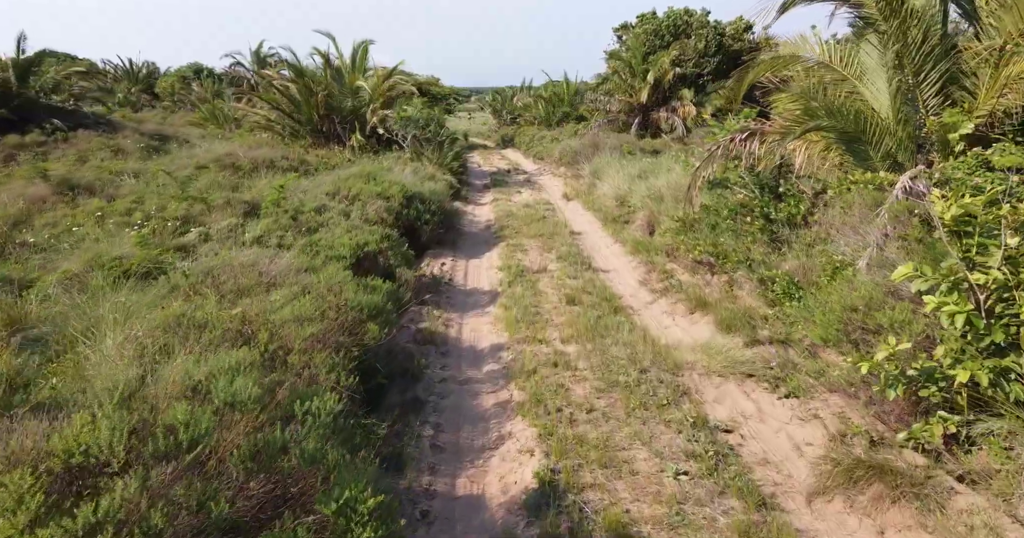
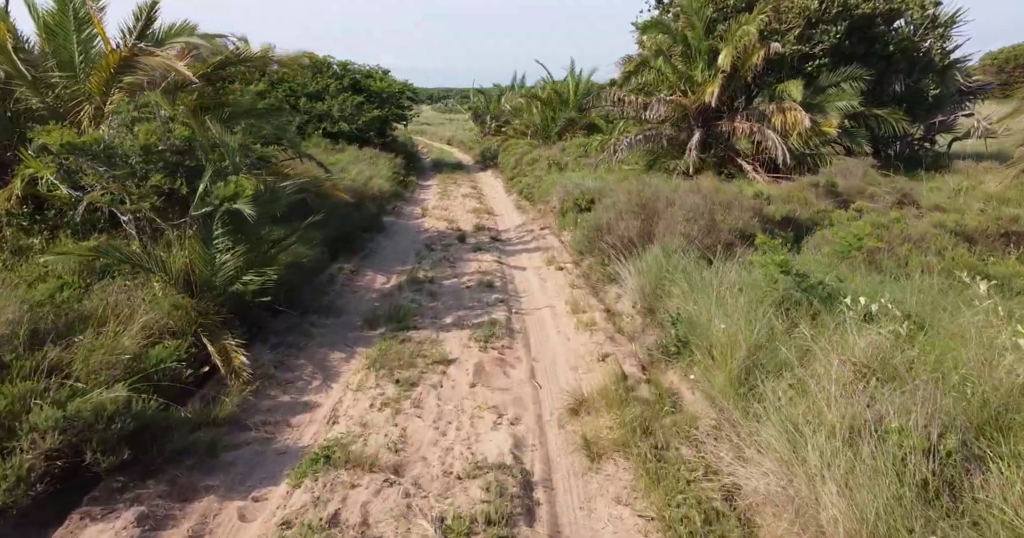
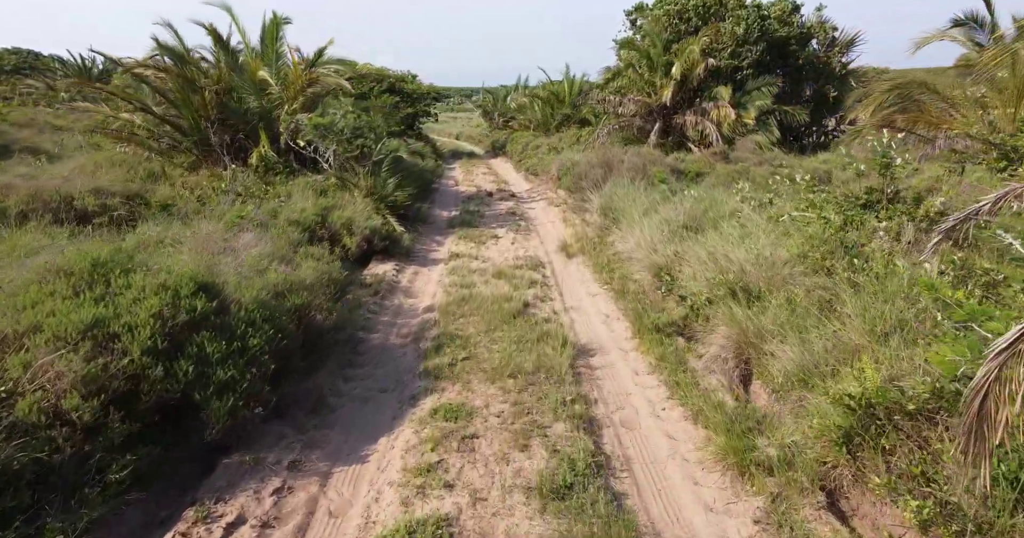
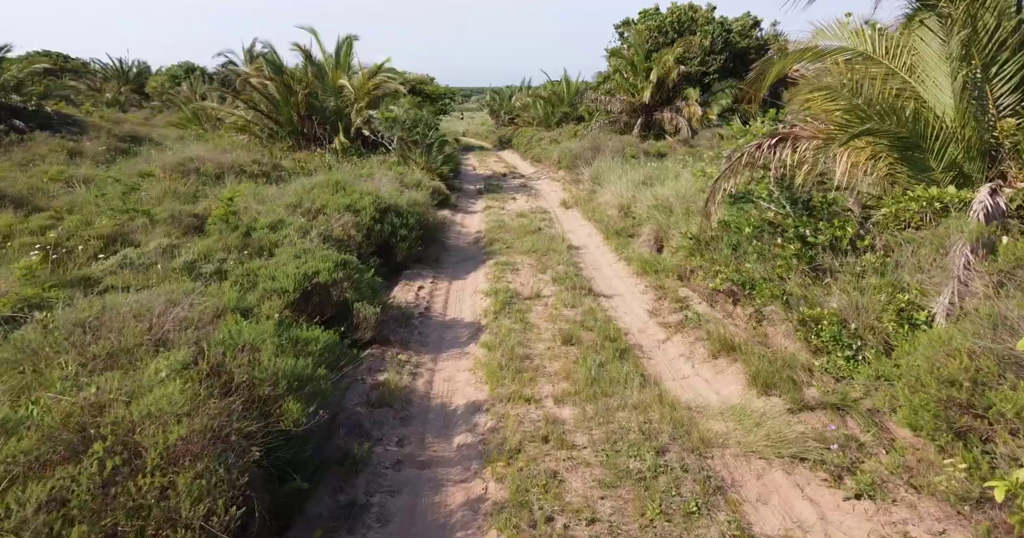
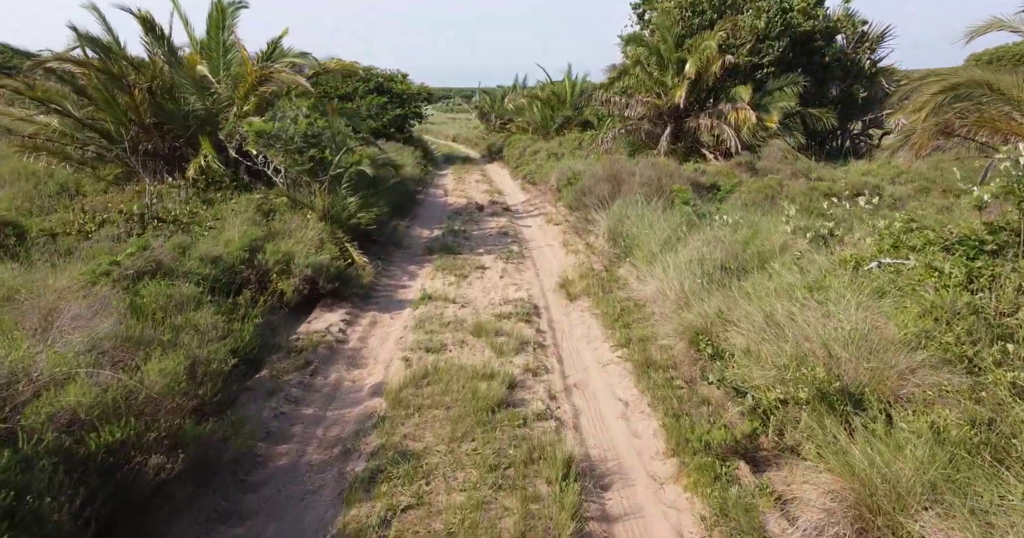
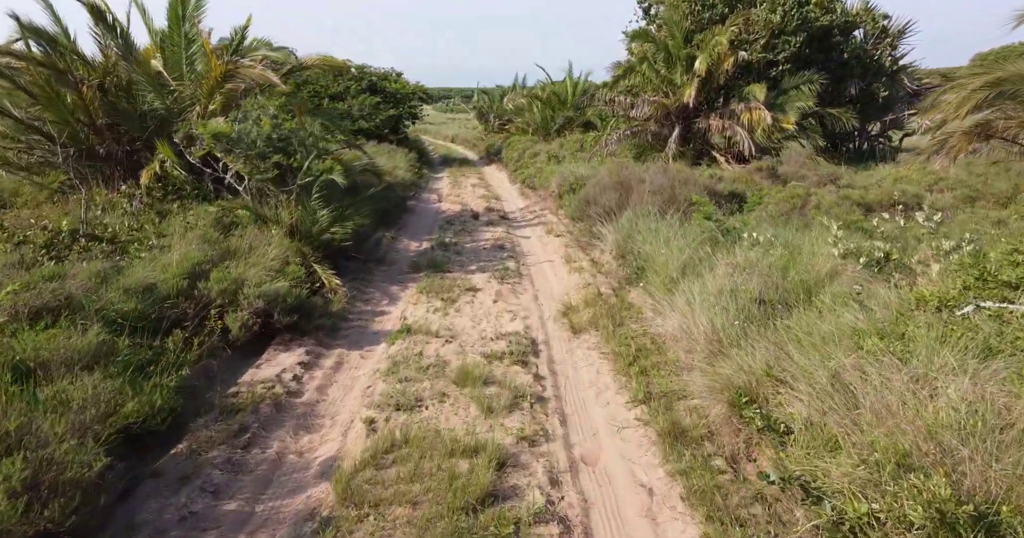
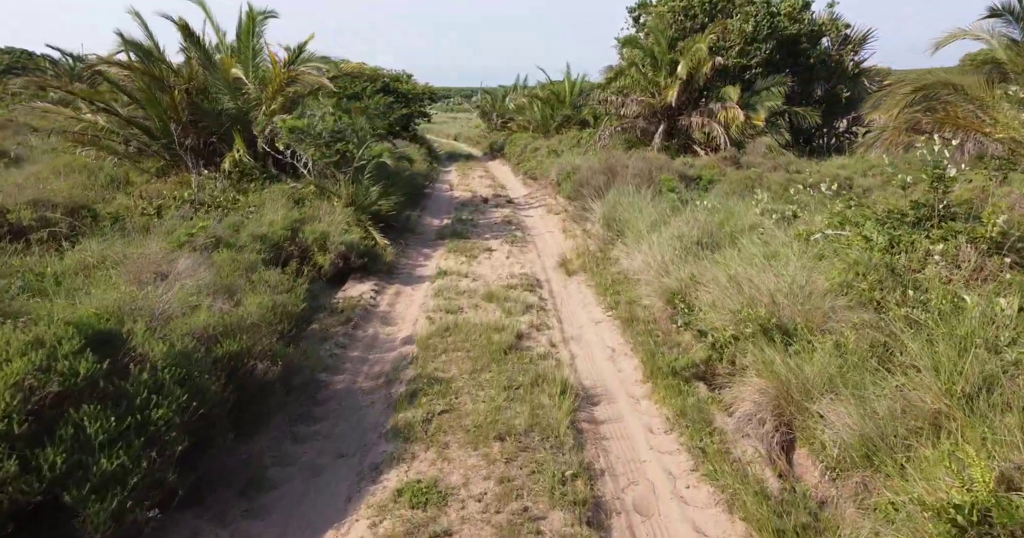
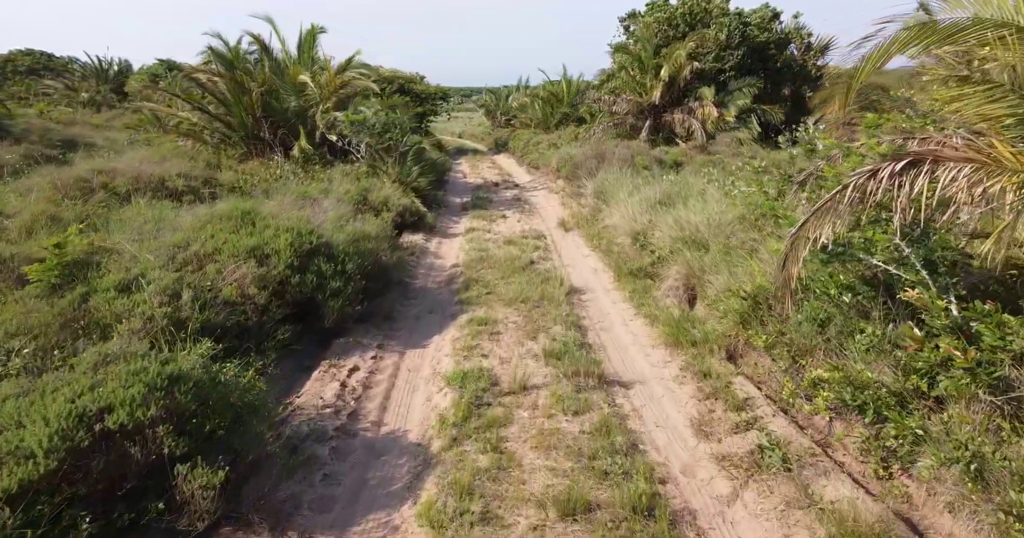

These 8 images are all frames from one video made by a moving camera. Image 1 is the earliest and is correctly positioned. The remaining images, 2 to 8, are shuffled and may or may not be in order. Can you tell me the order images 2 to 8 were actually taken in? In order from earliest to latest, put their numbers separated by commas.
4, 8, 3, 7, 5, 6, 2
